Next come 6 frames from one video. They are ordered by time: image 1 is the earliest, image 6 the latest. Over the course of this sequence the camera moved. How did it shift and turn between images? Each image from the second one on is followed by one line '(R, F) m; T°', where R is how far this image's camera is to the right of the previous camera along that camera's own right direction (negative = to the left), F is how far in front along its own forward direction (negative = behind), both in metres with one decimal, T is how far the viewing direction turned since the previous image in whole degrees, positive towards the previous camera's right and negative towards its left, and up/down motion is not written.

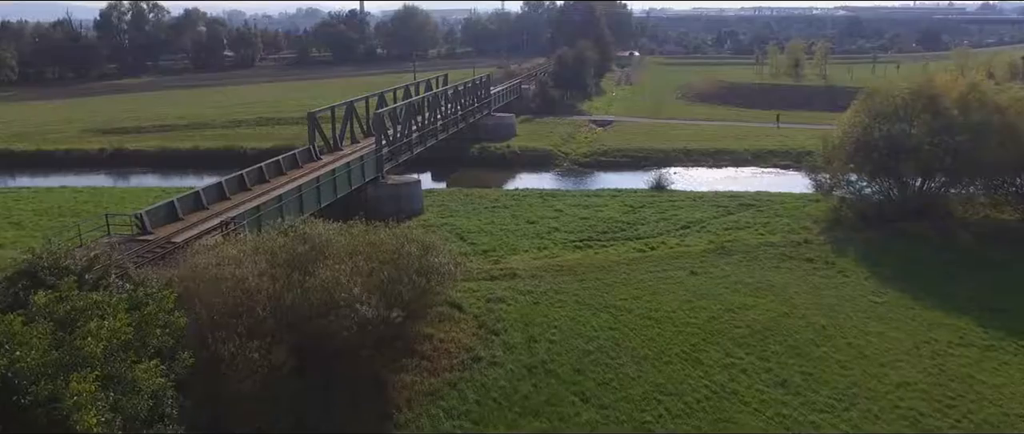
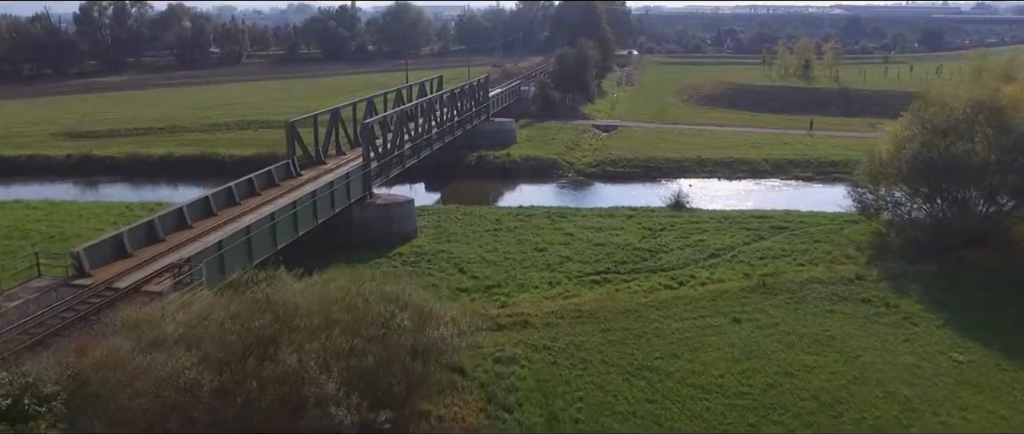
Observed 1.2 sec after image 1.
(-0.3, +2.4) m; +1°
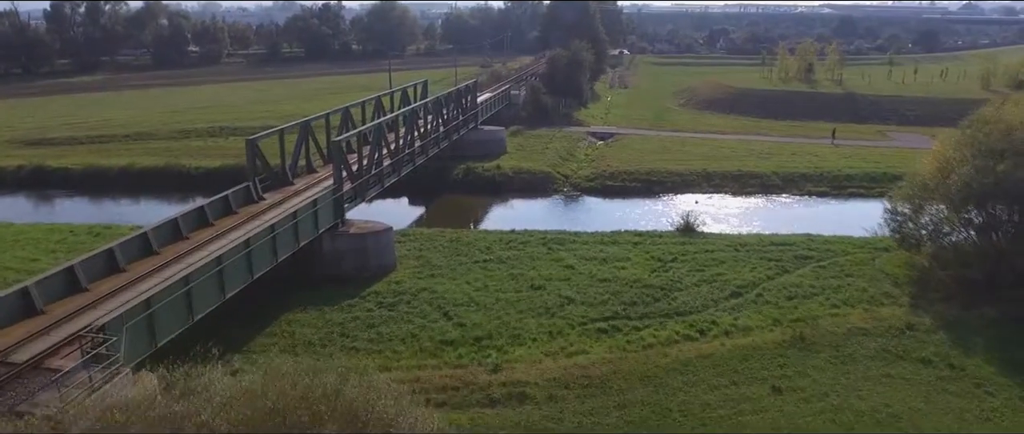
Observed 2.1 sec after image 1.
(-0.1, +2.3) m; +1°
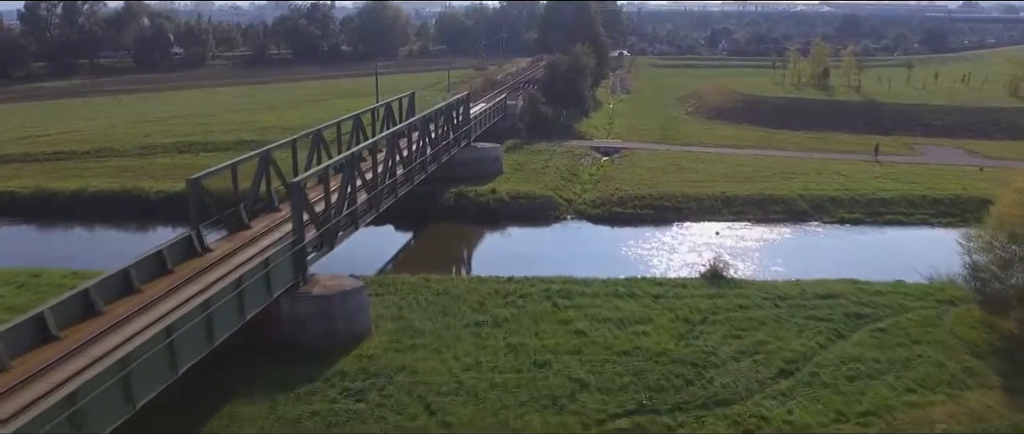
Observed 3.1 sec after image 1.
(0.0, +2.9) m; 0°
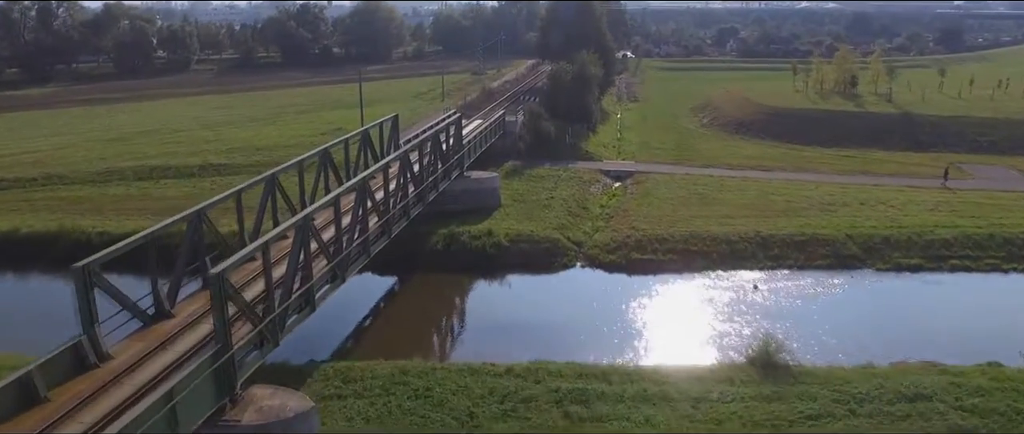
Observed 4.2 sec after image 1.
(0.0, +3.5) m; 0°
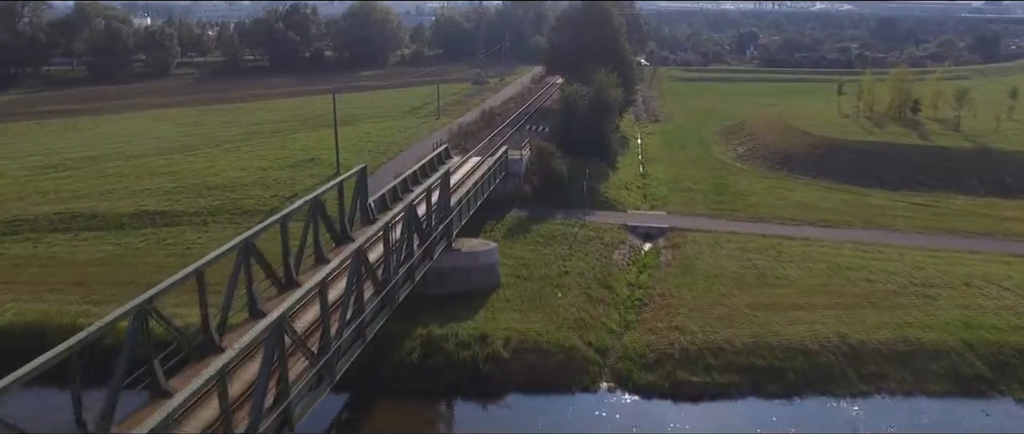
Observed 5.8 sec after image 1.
(0.0, +5.6) m; 0°
